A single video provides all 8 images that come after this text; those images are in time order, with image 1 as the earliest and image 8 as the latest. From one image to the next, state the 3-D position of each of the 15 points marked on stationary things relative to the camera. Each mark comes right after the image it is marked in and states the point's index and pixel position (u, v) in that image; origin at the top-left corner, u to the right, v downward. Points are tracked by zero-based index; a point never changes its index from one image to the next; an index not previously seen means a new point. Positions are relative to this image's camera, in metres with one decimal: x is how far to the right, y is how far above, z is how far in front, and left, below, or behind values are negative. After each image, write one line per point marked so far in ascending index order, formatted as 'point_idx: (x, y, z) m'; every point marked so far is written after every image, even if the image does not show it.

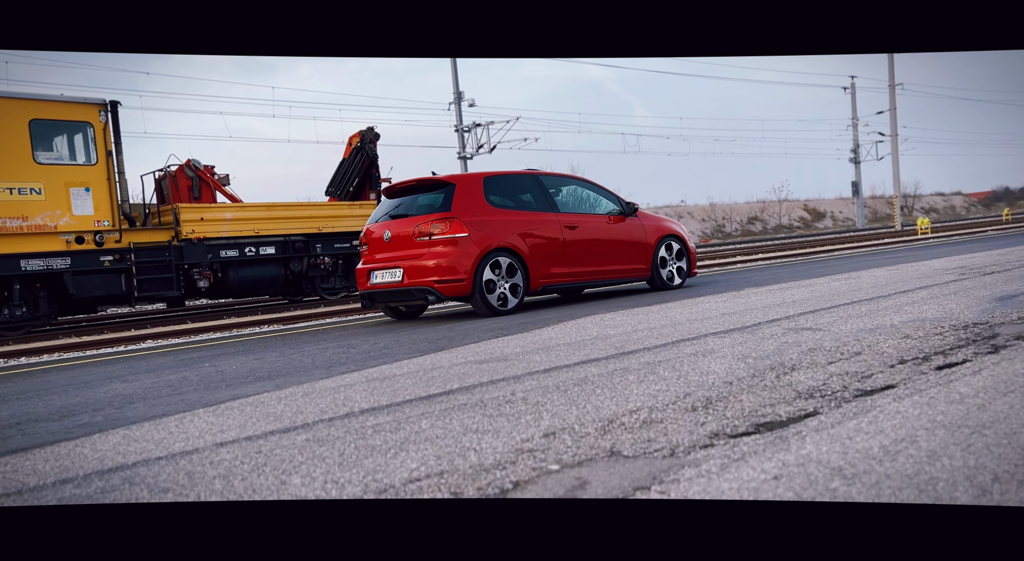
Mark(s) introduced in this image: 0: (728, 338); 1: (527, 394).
0: (+1.5, -0.4, +5.4) m
1: (+0.1, -0.6, +3.9) m
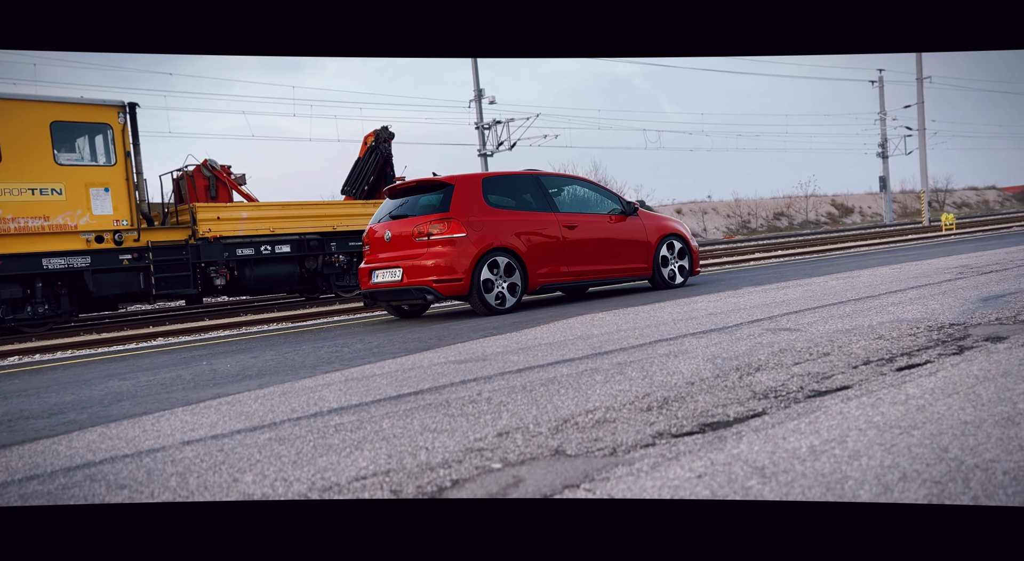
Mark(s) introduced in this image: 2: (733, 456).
0: (+1.3, -0.4, +5.5) m
1: (-0.1, -0.6, +4.1) m
2: (+0.7, -0.6, +2.7) m
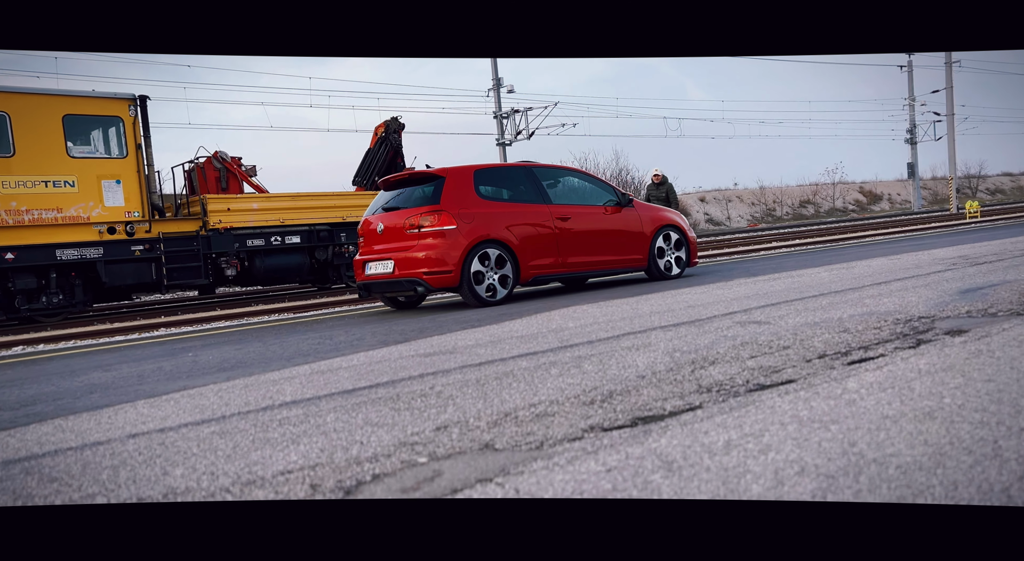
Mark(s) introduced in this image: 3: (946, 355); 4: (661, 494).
0: (+1.1, -0.4, +5.6) m
1: (-0.4, -0.6, +4.1) m
2: (+0.5, -0.6, +2.8) m
3: (+2.2, -0.4, +4.1) m
4: (+0.4, -0.6, +2.3) m
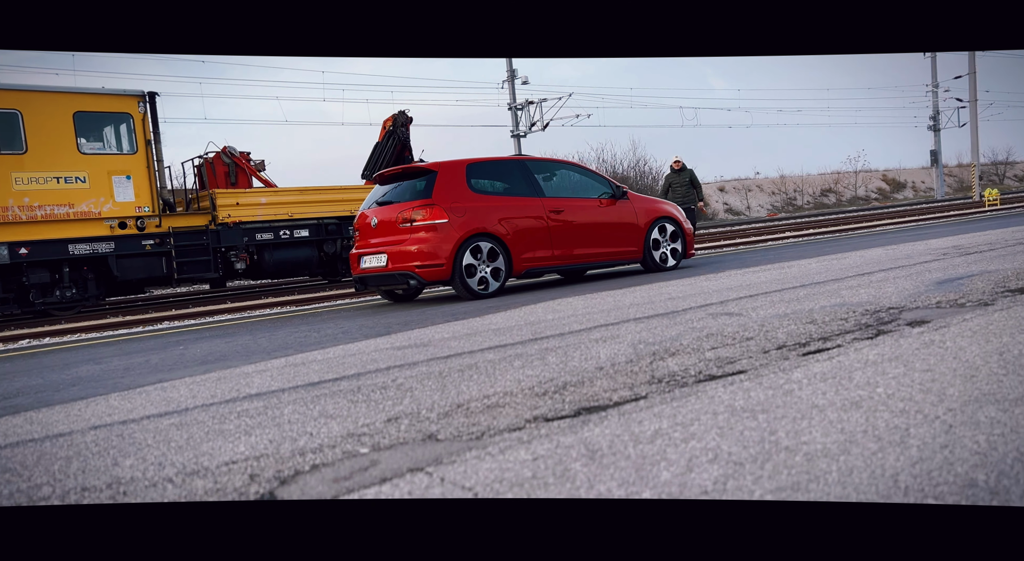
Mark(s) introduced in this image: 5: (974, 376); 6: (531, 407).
0: (+0.9, -0.3, +5.6) m
1: (-0.6, -0.5, +4.2) m
2: (+0.2, -0.6, +2.9) m
3: (+2.0, -0.3, +4.2) m
4: (+0.2, -0.6, +2.4) m
5: (+1.9, -0.4, +3.3) m
6: (+0.1, -0.6, +3.6) m
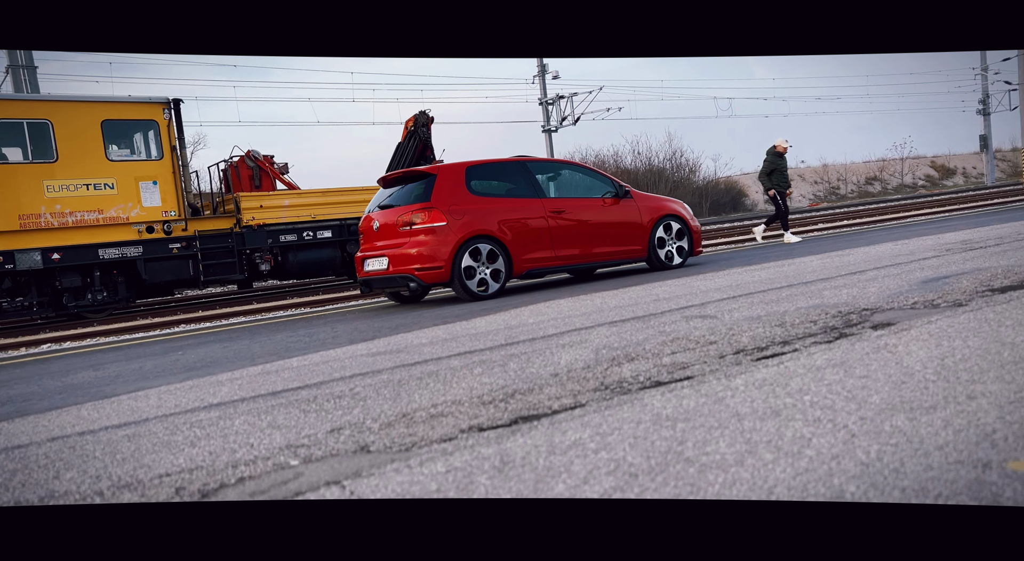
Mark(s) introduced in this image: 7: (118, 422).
0: (+0.7, -0.3, +5.7) m
1: (-0.8, -0.6, +4.3) m
2: (-0.1, -0.6, +2.9) m
3: (+1.8, -0.4, +4.1) m
4: (-0.1, -0.7, +2.5) m
5: (+1.6, -0.4, +3.3) m
6: (-0.2, -0.6, +3.6) m
7: (-2.0, -0.7, +4.0) m
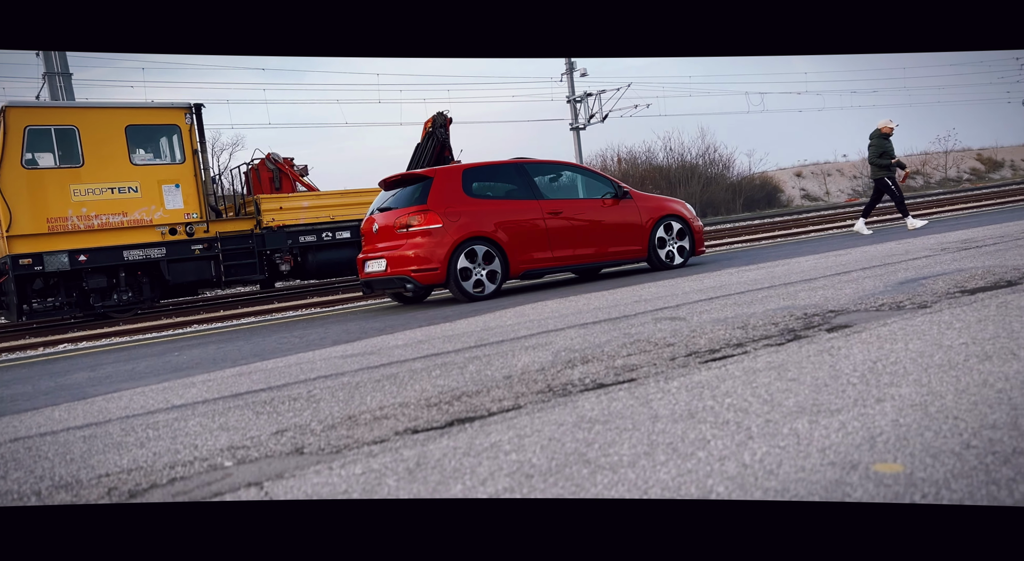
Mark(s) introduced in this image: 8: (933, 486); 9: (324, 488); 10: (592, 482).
0: (+0.5, -0.4, +5.7) m
1: (-1.1, -0.6, +4.5) m
2: (-0.4, -0.7, +3.0) m
3: (+1.5, -0.4, +4.2) m
4: (-0.4, -0.7, +2.6) m
5: (+1.3, -0.4, +3.3) m
6: (-0.5, -0.7, +3.8) m
7: (-2.2, -0.7, +4.1) m
8: (+1.1, -0.6, +2.1) m
9: (-0.7, -0.7, +2.8) m
10: (+0.3, -0.6, +2.5) m
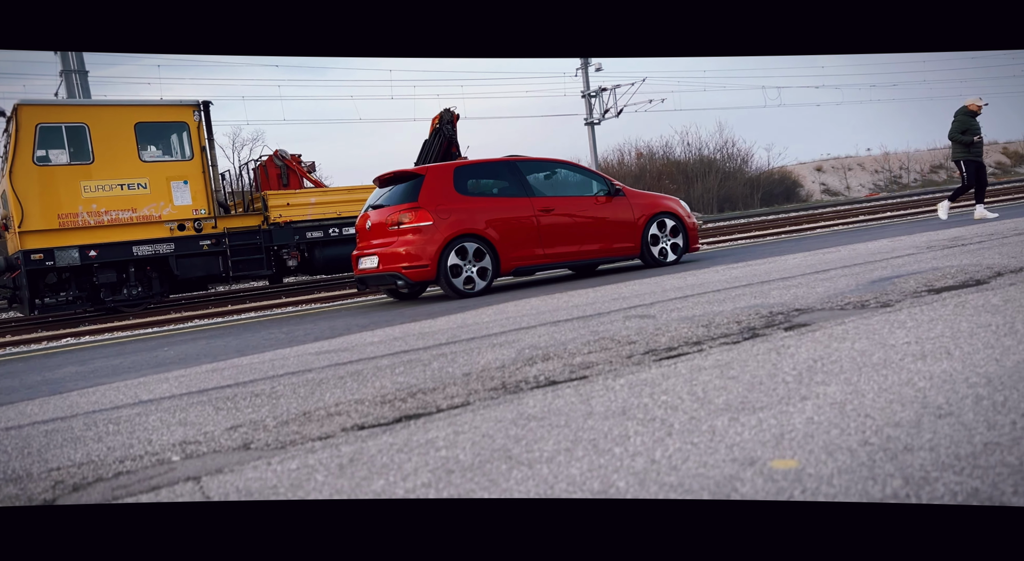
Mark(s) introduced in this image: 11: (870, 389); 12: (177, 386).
0: (+0.3, -0.3, +5.8) m
1: (-1.3, -0.6, +4.6) m
2: (-0.7, -0.7, +3.1) m
3: (+1.3, -0.4, +4.3) m
4: (-0.7, -0.7, +2.7) m
5: (+1.1, -0.5, +3.4) m
6: (-0.7, -0.6, +3.9) m
7: (-2.5, -0.7, +4.3) m
8: (+0.9, -0.6, +2.2) m
9: (-0.9, -0.7, +2.9) m
10: (0.0, -0.6, +2.6) m
11: (+1.4, -0.4, +3.1) m
12: (-2.1, -0.7, +5.0) m
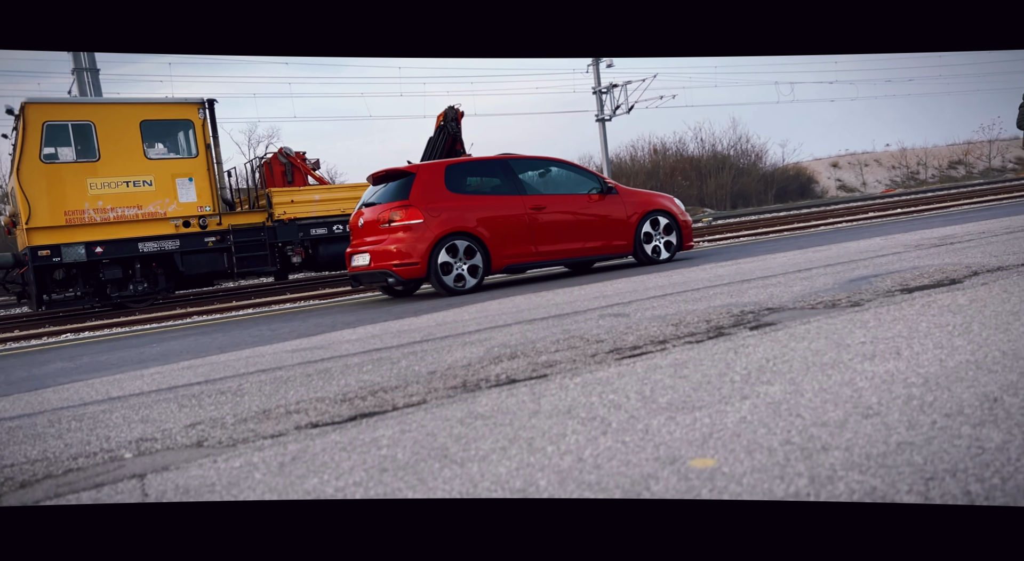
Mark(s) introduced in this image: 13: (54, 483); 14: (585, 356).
0: (+0.1, -0.3, +5.9) m
1: (-1.5, -0.6, +4.6) m
2: (-0.9, -0.7, +3.2) m
3: (+1.0, -0.4, +4.3) m
4: (-0.9, -0.7, +2.8) m
5: (+0.8, -0.5, +3.4) m
6: (-0.9, -0.6, +3.9) m
7: (-2.7, -0.7, +4.3) m
8: (+0.6, -0.6, +2.2) m
9: (-1.1, -0.7, +2.9) m
10: (-0.2, -0.6, +2.6) m
11: (+1.2, -0.4, +3.1) m
12: (-2.3, -0.6, +5.0) m
13: (-1.8, -0.8, +3.0) m
14: (+0.4, -0.4, +4.6) m
